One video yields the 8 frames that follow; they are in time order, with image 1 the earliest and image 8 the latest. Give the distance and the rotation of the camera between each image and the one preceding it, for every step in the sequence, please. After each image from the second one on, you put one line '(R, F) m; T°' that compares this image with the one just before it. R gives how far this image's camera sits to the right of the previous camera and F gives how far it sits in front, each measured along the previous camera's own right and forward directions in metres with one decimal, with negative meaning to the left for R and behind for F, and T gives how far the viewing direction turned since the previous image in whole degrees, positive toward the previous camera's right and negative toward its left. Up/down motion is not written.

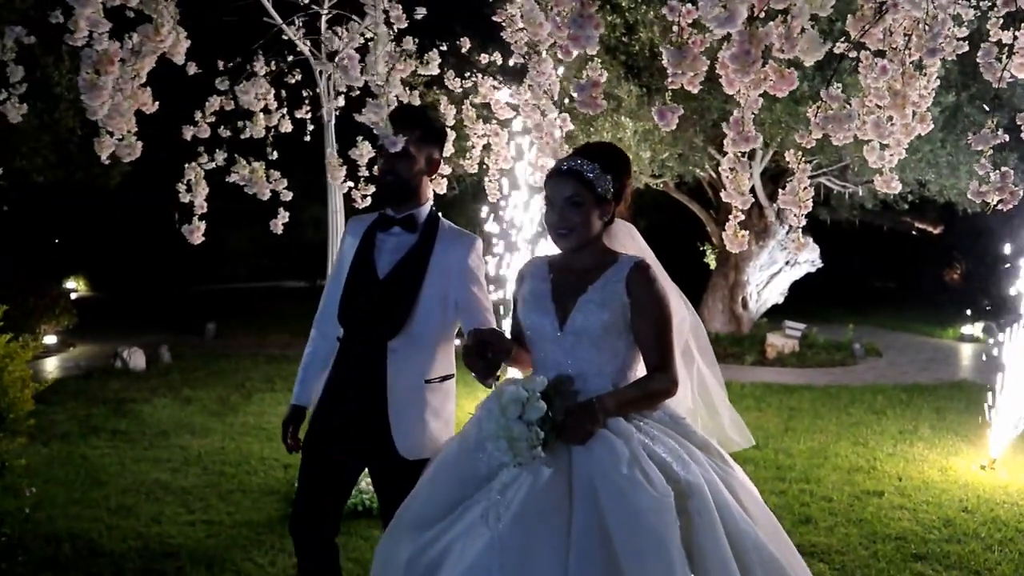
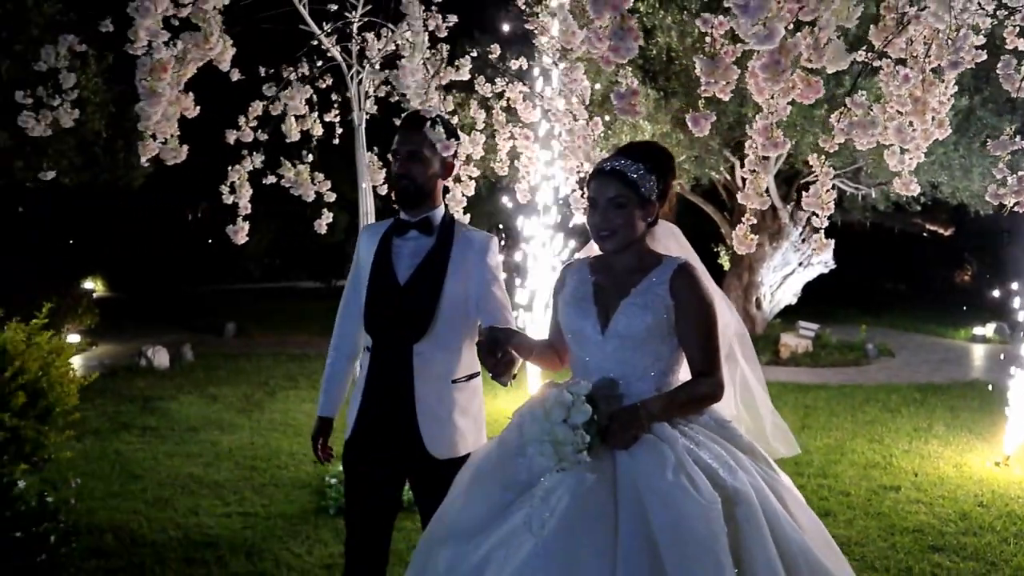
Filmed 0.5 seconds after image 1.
(-0.1, -0.2) m; 0°
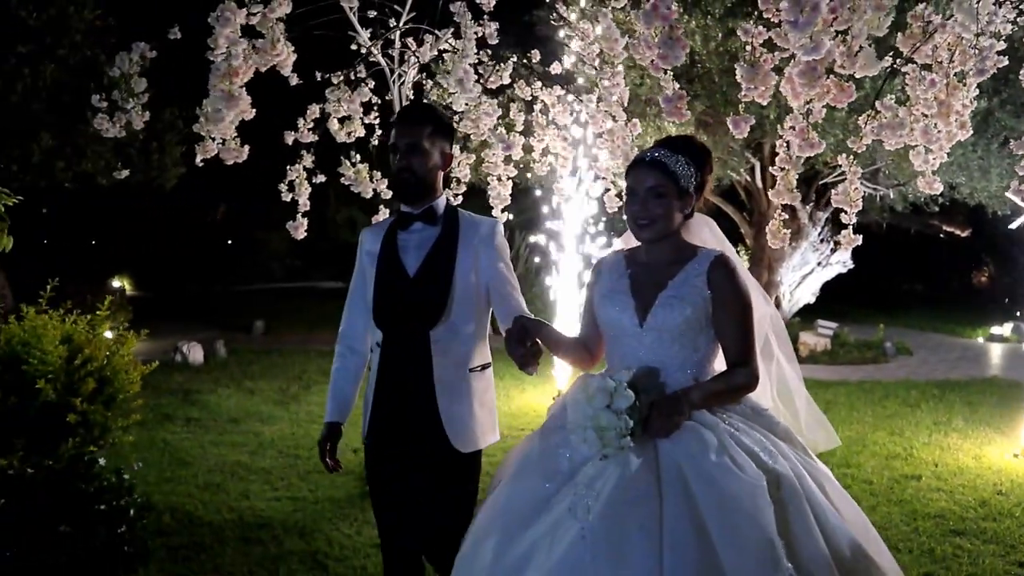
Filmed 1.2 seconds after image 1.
(-0.1, -0.3) m; -1°
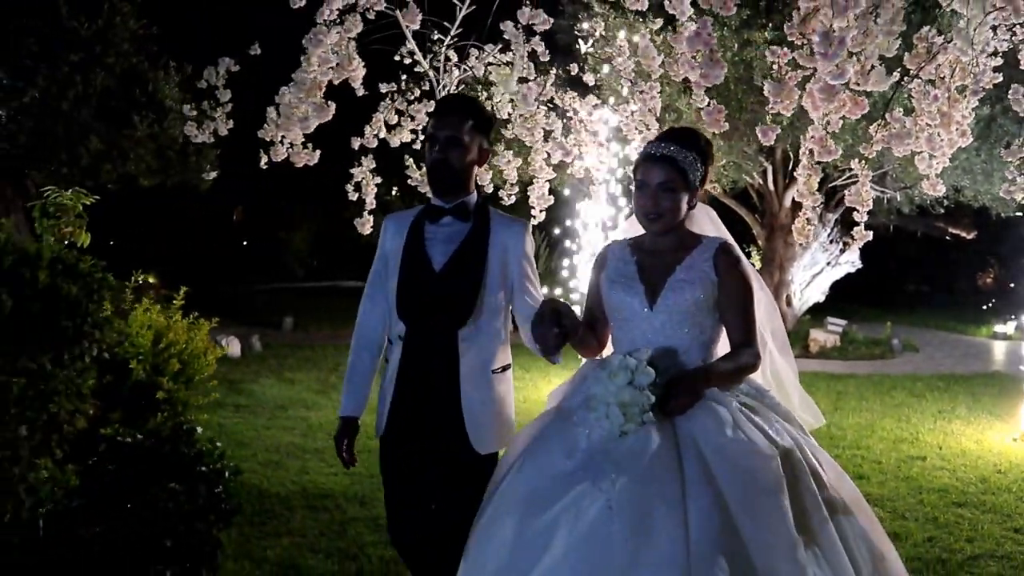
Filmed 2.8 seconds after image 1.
(-0.2, -0.5) m; 0°
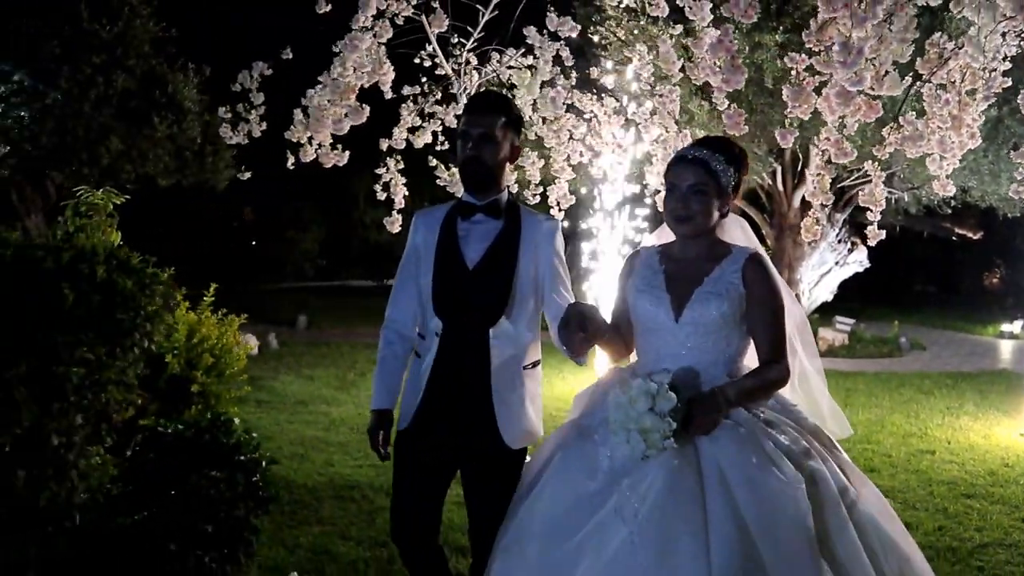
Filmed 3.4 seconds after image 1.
(-0.1, -0.2) m; 0°
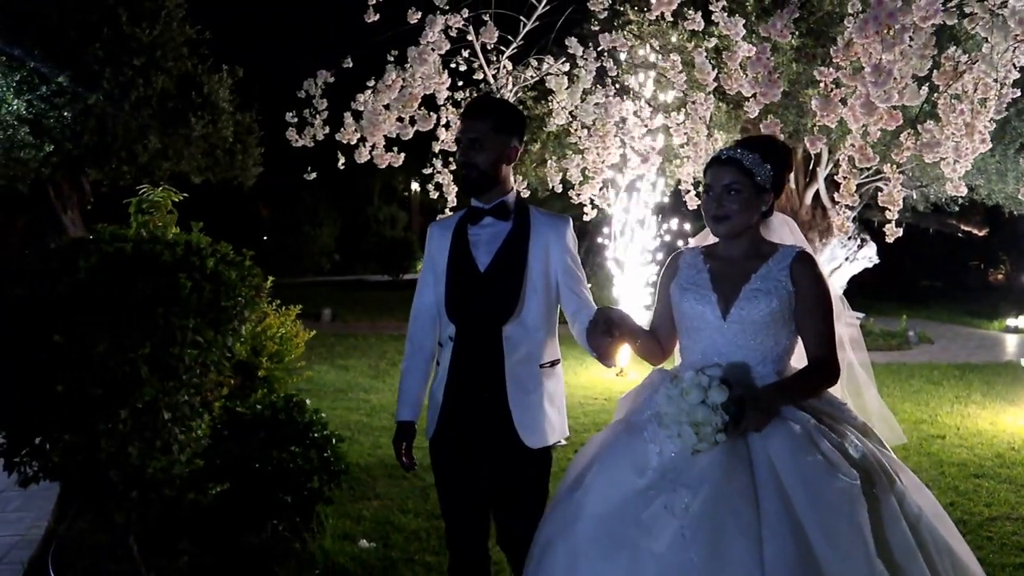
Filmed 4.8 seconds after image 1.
(-0.2, -0.4) m; 0°
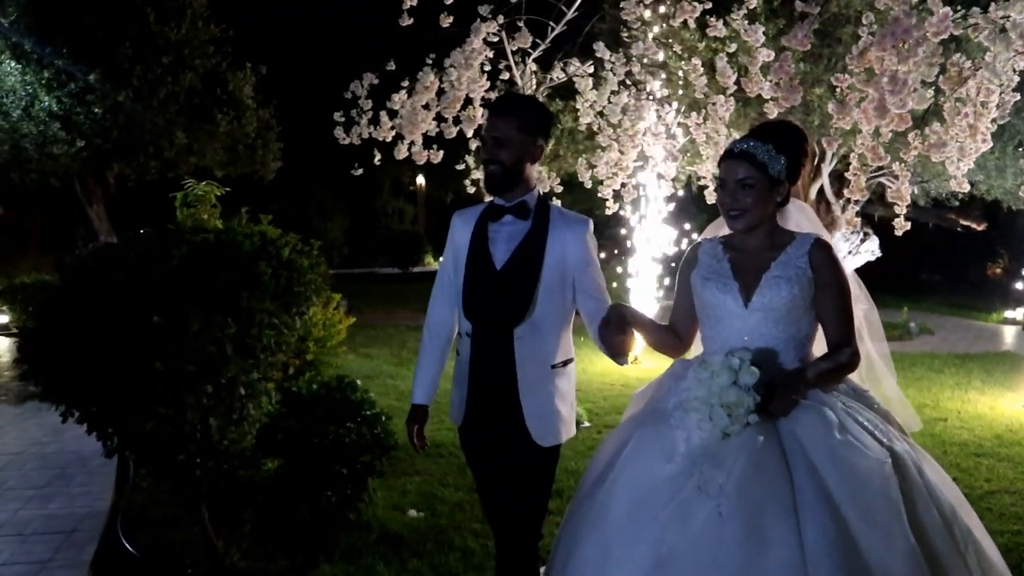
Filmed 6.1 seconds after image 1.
(-0.2, -0.4) m; 0°
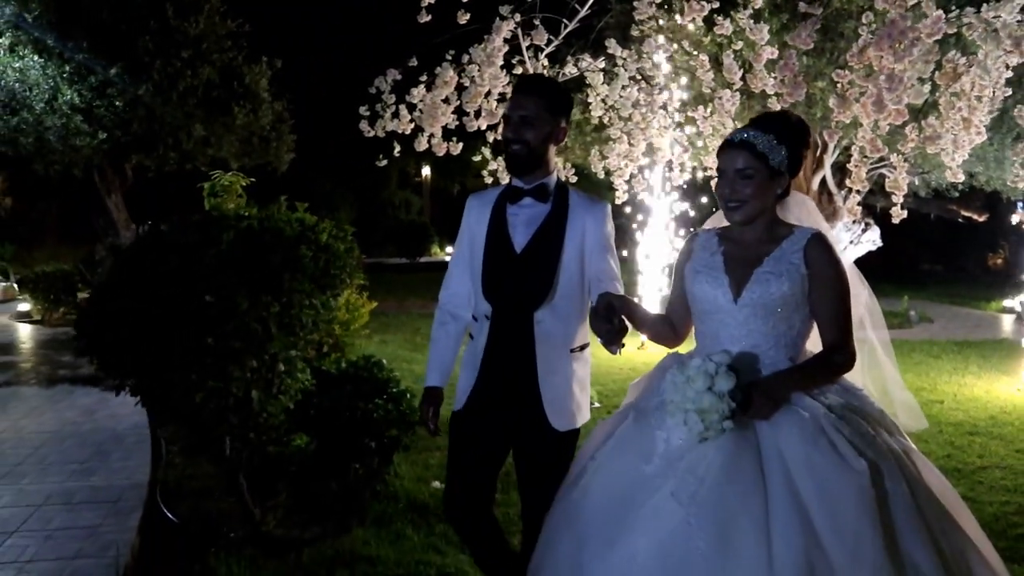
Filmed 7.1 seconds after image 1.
(-0.1, -0.3) m; 0°
